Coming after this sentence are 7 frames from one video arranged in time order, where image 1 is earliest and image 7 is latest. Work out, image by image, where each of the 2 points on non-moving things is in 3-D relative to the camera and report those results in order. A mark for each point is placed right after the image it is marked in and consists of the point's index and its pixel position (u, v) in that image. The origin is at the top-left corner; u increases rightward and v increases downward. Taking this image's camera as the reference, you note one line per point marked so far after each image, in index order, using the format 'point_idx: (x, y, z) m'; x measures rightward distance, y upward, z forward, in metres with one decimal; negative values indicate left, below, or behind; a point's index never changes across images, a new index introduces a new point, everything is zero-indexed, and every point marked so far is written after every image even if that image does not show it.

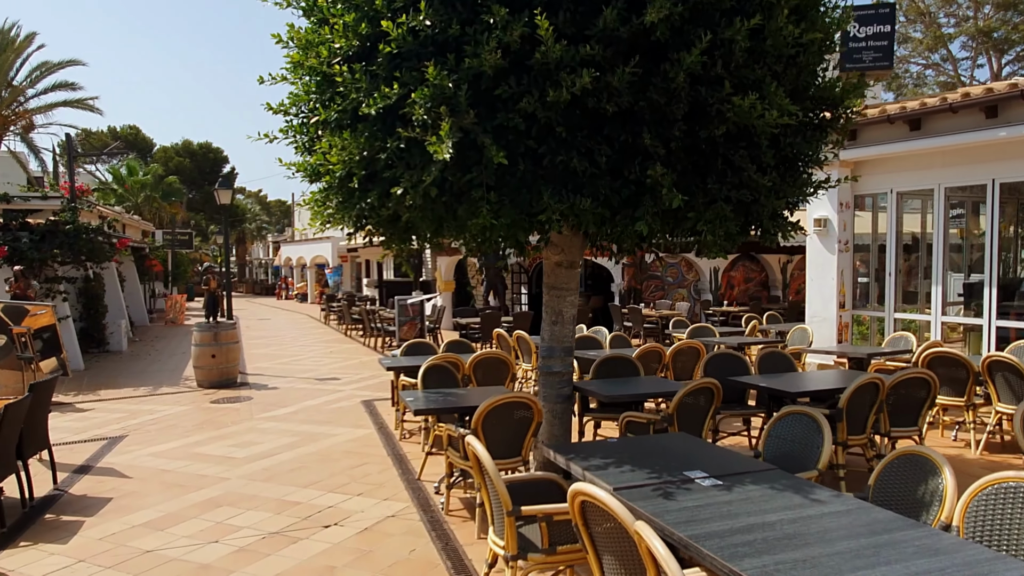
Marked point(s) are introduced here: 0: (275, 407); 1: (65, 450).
0: (-2.2, -1.1, +9.2) m
1: (-3.4, -1.2, +7.4) m
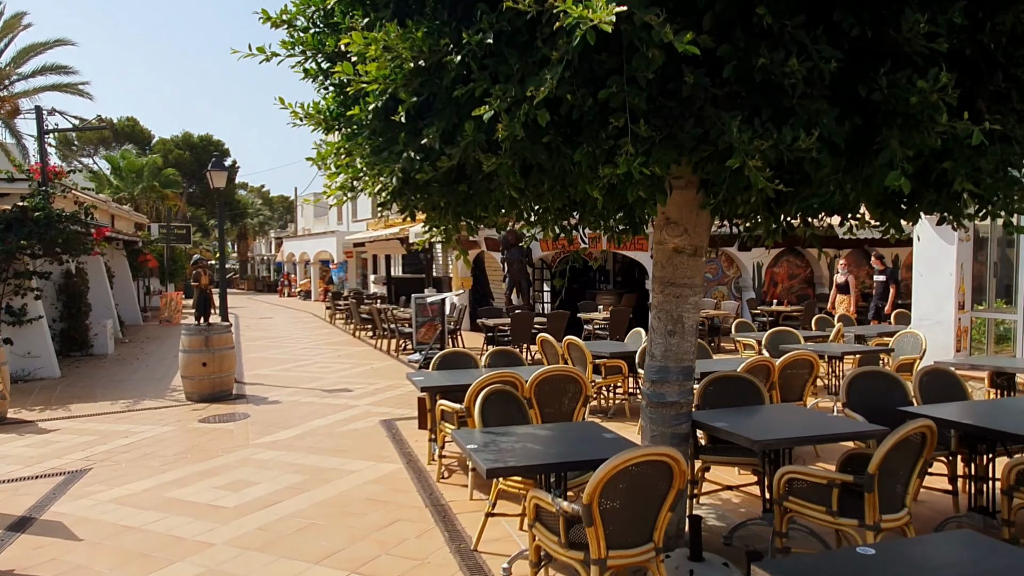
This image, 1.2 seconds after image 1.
0: (-1.8, -1.1, +7.6) m
1: (-3.0, -1.2, +5.8) m
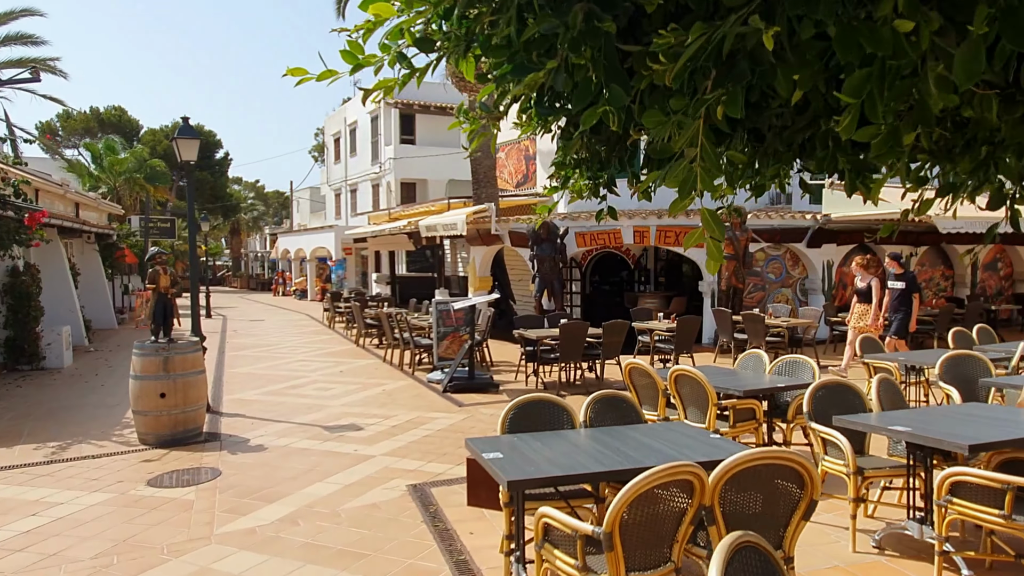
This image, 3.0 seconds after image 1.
0: (-1.3, -1.1, +5.2) m
1: (-2.5, -1.2, +3.4) m
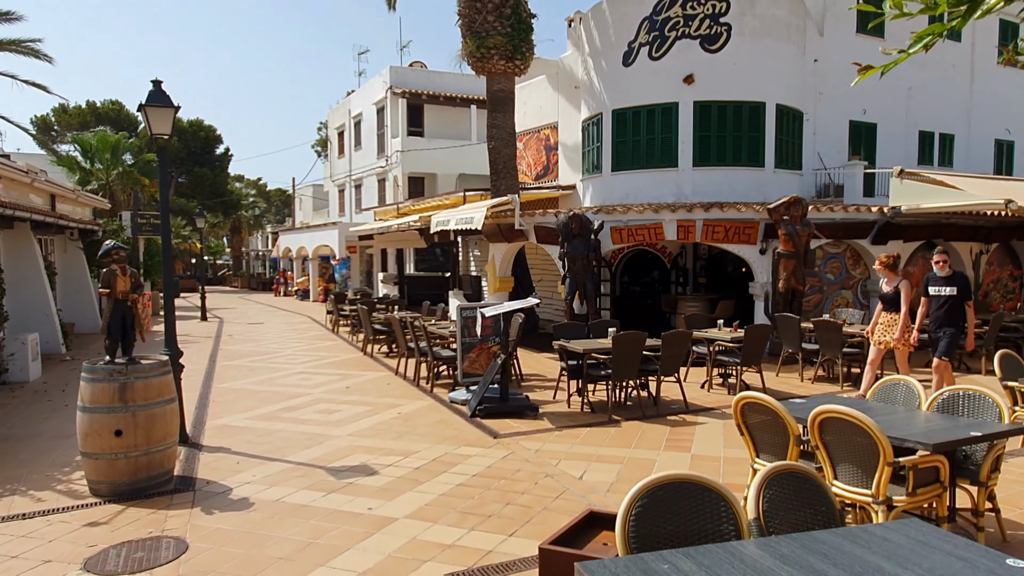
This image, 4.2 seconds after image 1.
0: (-1.0, -1.2, +3.6) m
1: (-2.2, -1.3, +1.8) m
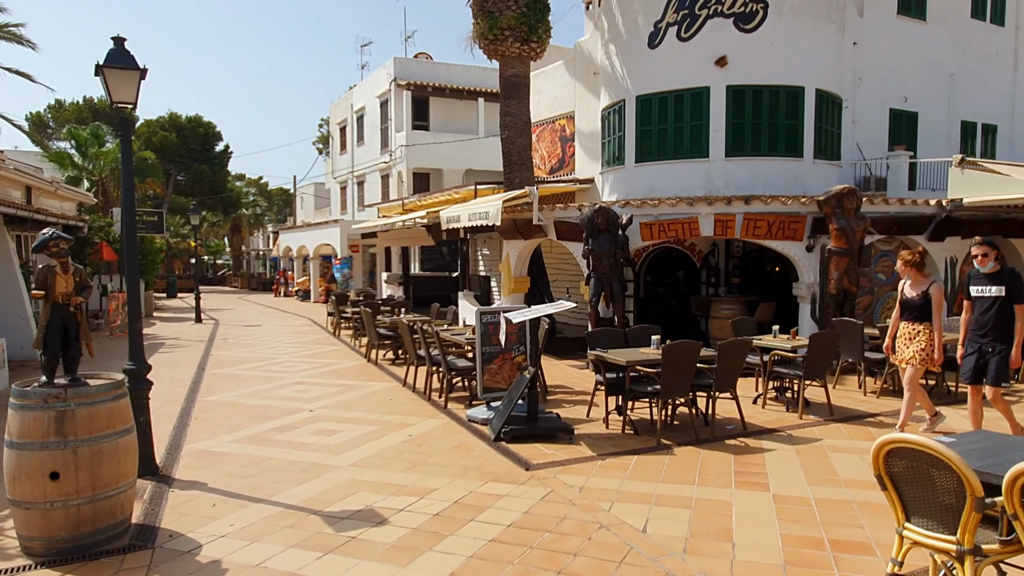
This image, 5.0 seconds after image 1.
0: (-0.8, -1.2, +2.4) m
1: (-2.0, -1.3, +0.6) m
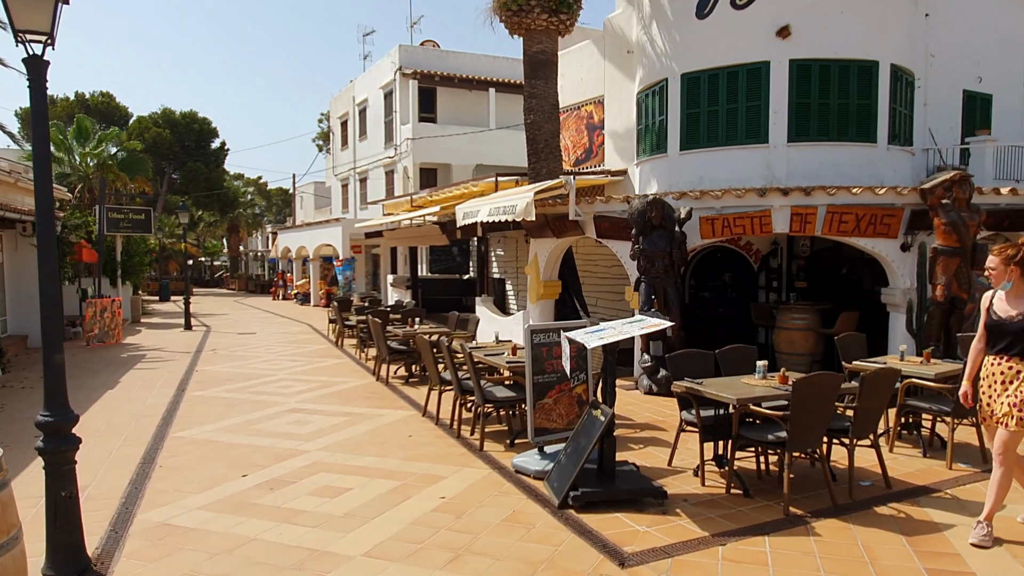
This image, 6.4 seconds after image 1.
0: (-0.5, -1.2, +0.6) m
1: (-1.6, -1.3, -1.3) m
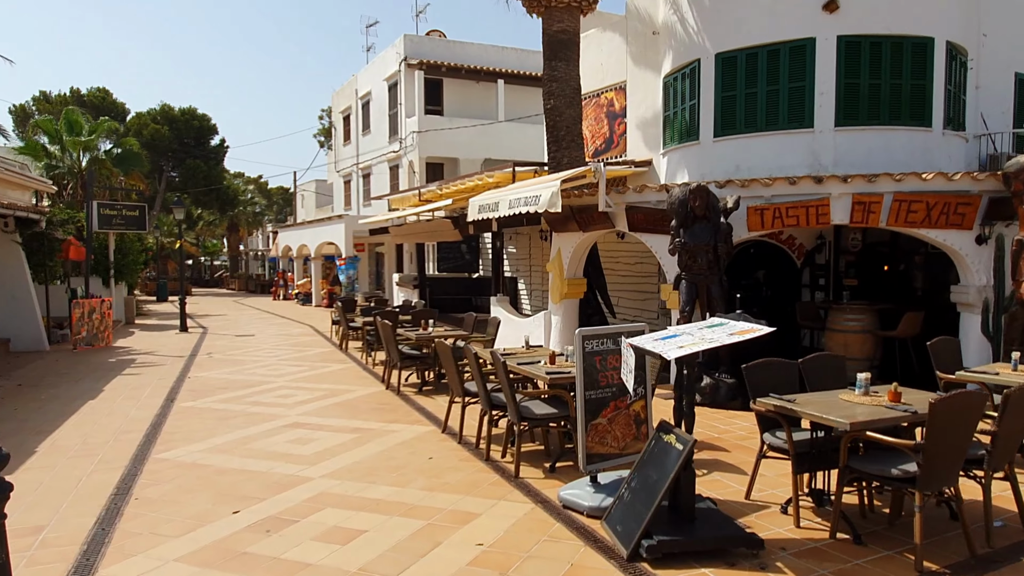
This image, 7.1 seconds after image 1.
0: (-0.2, -1.2, -0.5) m
1: (-1.4, -1.3, -2.3) m
